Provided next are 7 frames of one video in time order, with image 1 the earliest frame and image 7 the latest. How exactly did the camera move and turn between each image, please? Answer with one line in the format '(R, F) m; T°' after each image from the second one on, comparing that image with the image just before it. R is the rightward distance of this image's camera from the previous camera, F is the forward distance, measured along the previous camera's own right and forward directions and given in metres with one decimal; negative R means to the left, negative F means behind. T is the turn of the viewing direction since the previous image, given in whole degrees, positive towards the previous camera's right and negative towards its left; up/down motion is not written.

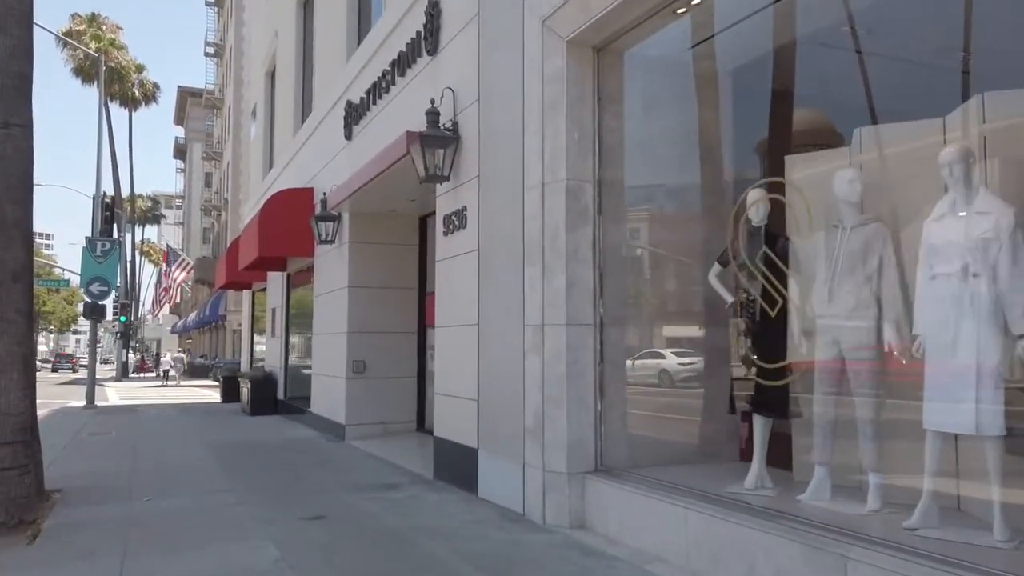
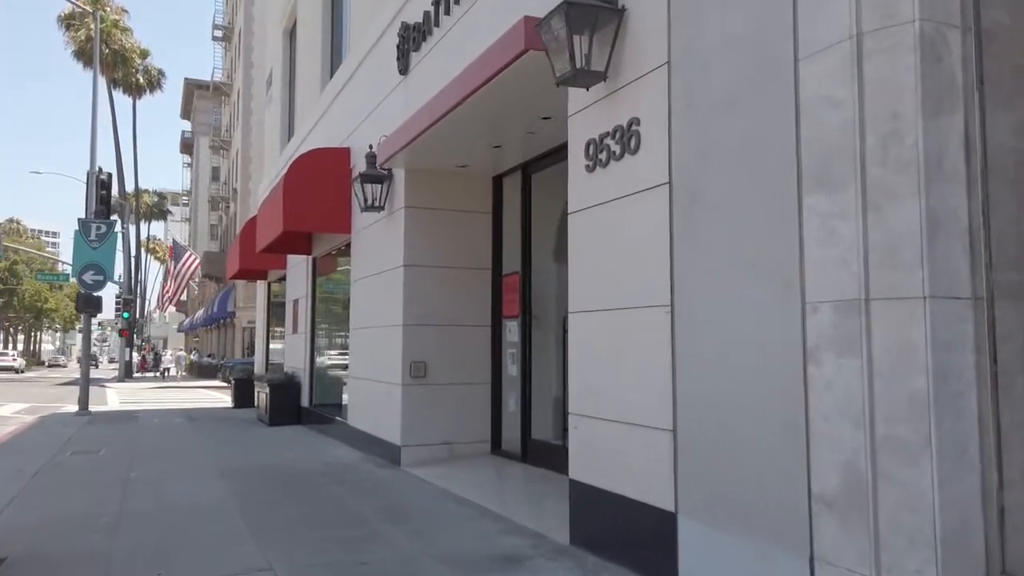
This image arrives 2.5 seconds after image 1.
(-1.3, +3.2) m; 0°
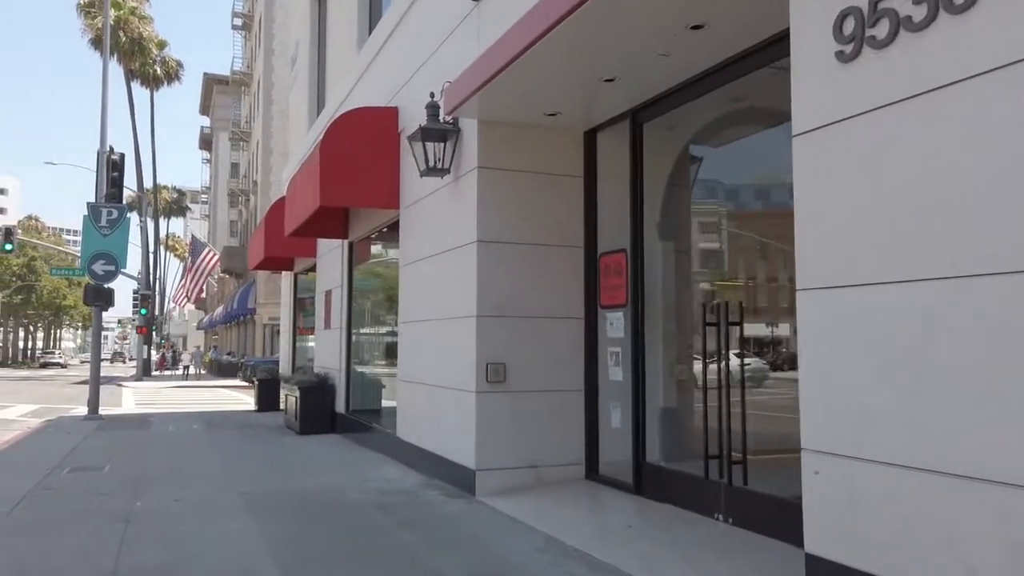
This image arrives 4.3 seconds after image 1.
(-0.9, +2.2) m; -1°
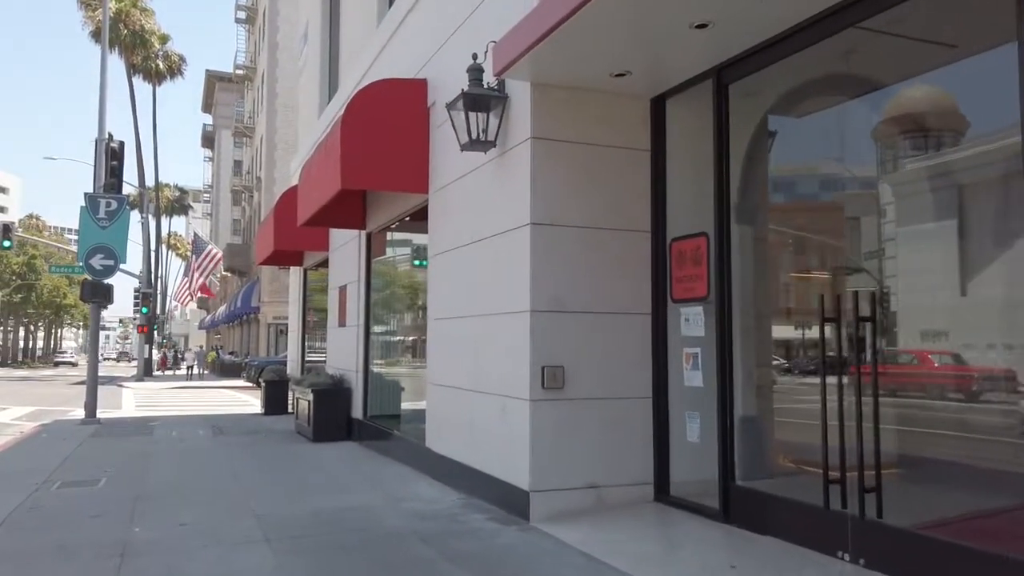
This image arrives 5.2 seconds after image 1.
(-0.5, +1.2) m; 0°
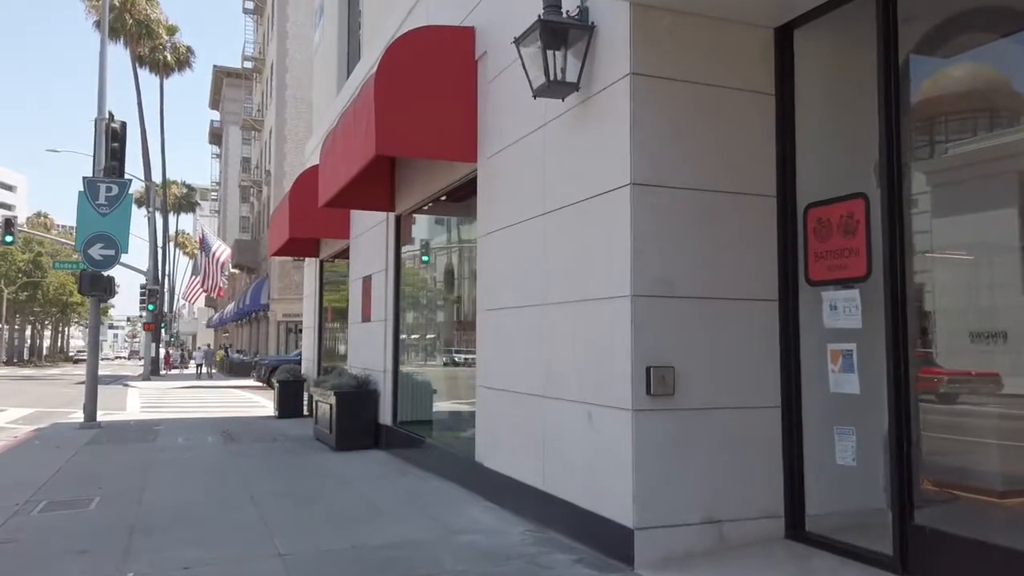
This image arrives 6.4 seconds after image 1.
(-0.6, +1.5) m; -1°
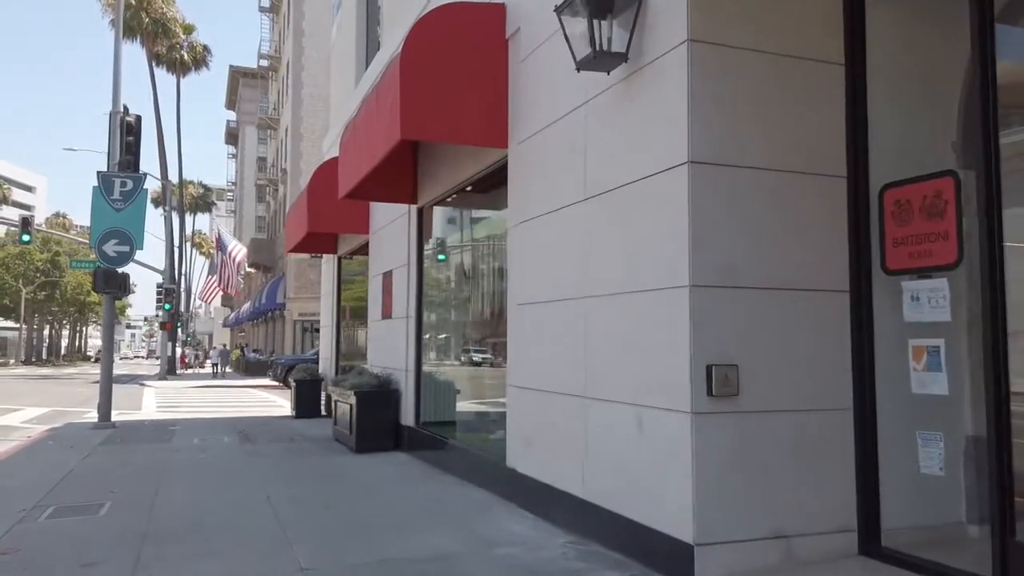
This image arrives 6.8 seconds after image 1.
(-0.2, +0.5) m; -1°
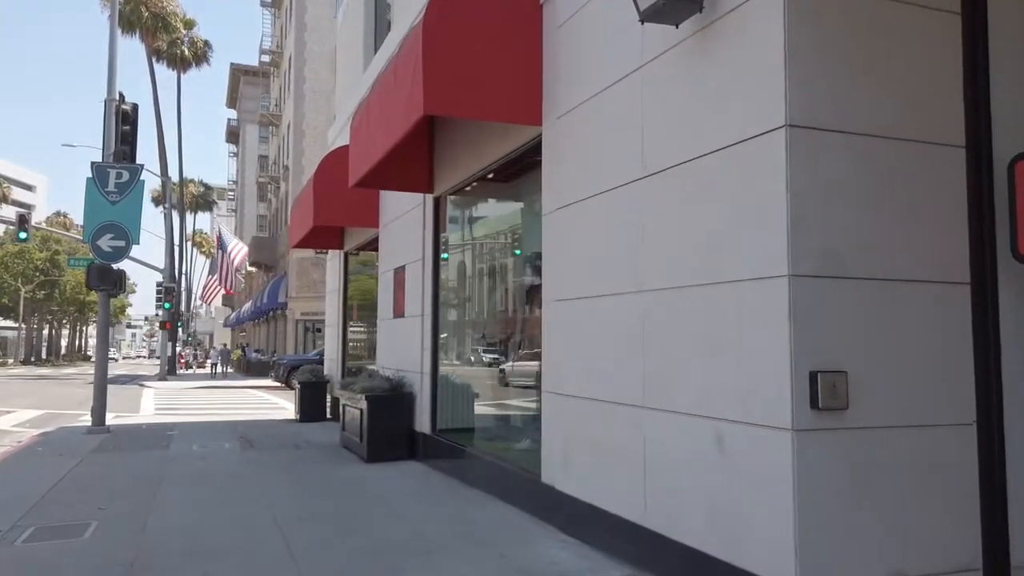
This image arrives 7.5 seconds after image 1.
(-0.3, +0.9) m; 0°
